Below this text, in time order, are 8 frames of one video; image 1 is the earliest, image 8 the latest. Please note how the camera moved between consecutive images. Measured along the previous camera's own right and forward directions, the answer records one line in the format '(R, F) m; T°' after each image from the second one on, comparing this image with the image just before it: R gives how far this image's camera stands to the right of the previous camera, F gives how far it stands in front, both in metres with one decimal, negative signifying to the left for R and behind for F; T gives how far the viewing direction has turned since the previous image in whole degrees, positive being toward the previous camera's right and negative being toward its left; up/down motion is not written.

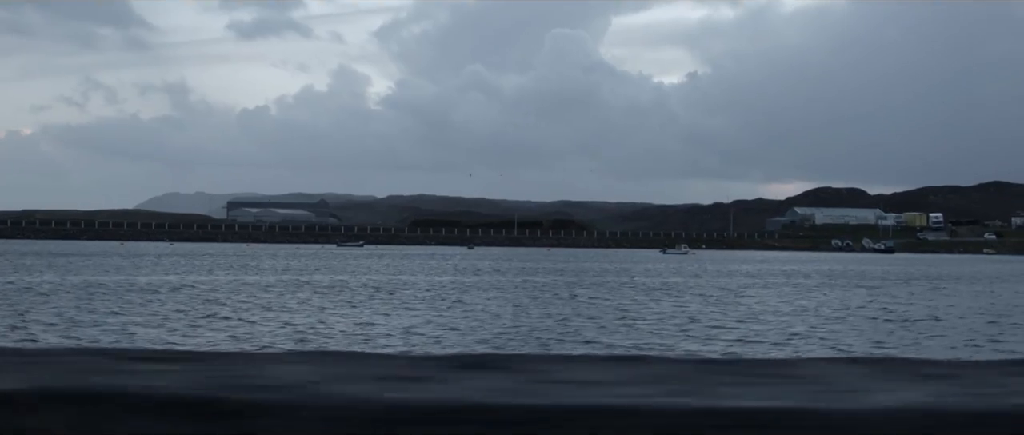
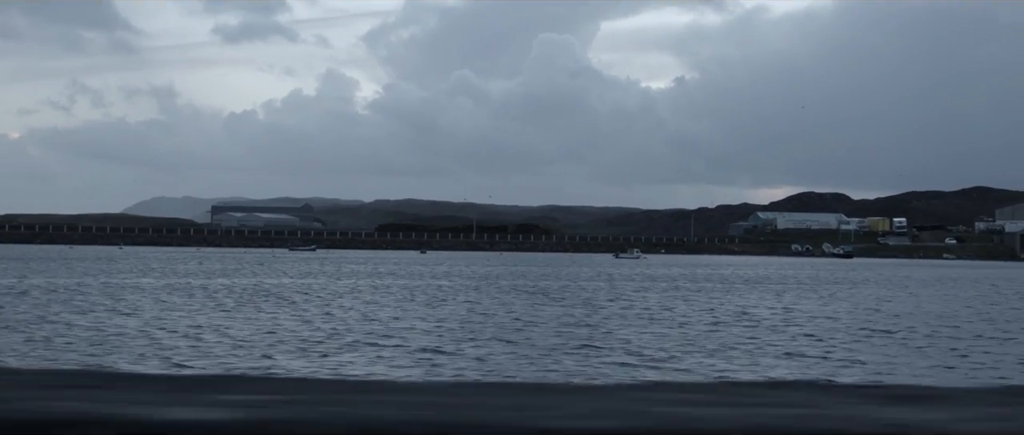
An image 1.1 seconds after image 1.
(+2.4, +0.1) m; +1°
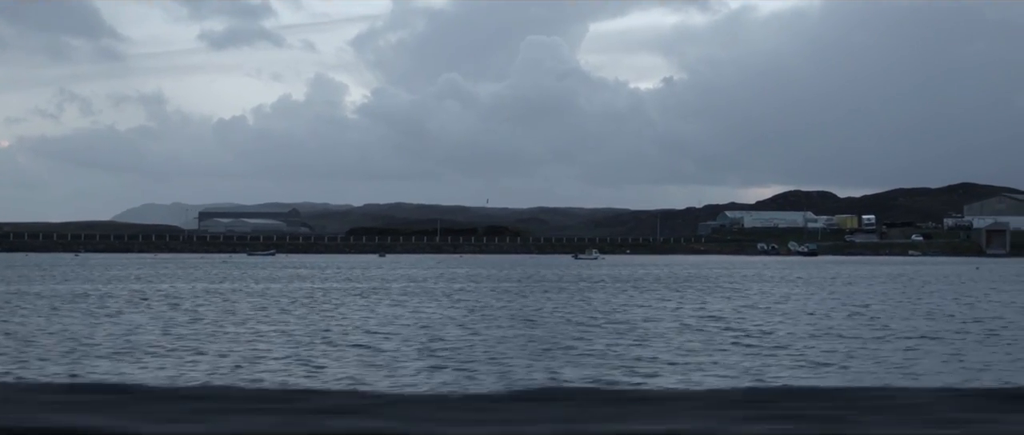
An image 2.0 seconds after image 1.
(+2.2, +0.1) m; 0°
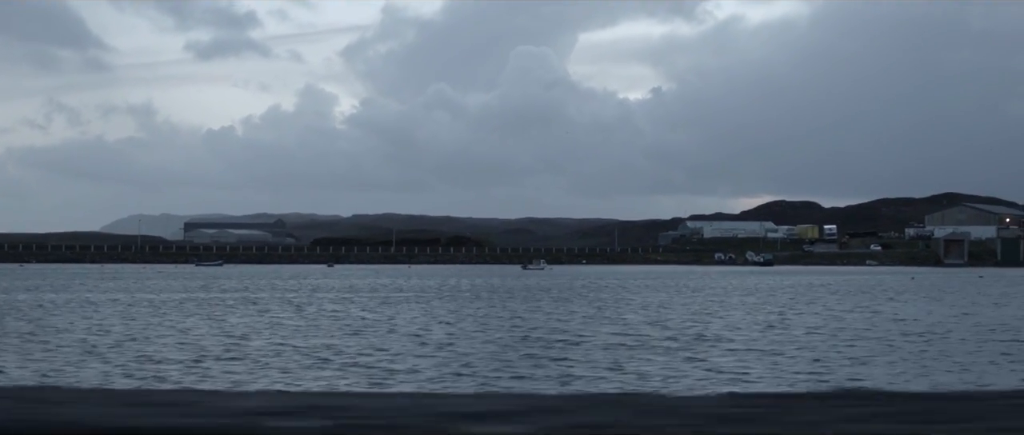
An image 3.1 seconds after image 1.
(+2.8, 0.0) m; +1°
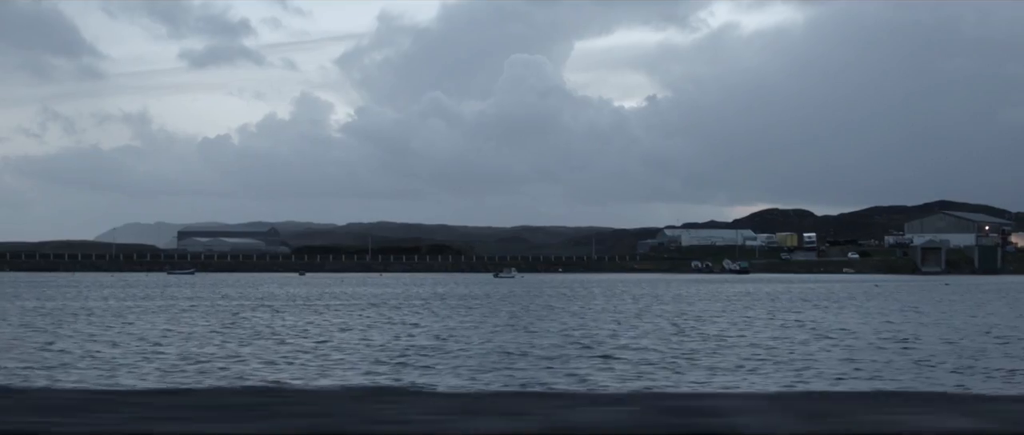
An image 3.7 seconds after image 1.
(+1.6, -0.1) m; 0°
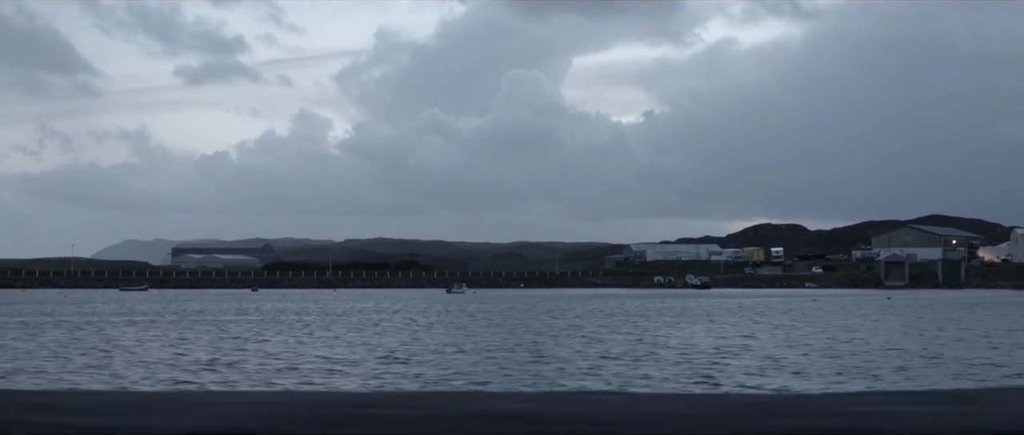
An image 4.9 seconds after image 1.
(+3.1, -0.4) m; 0°
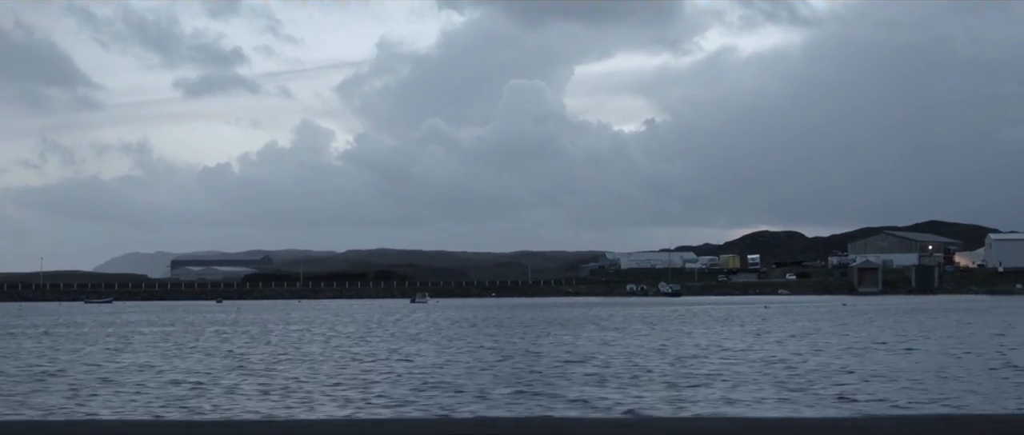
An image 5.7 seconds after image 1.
(+2.6, -0.5) m; 0°
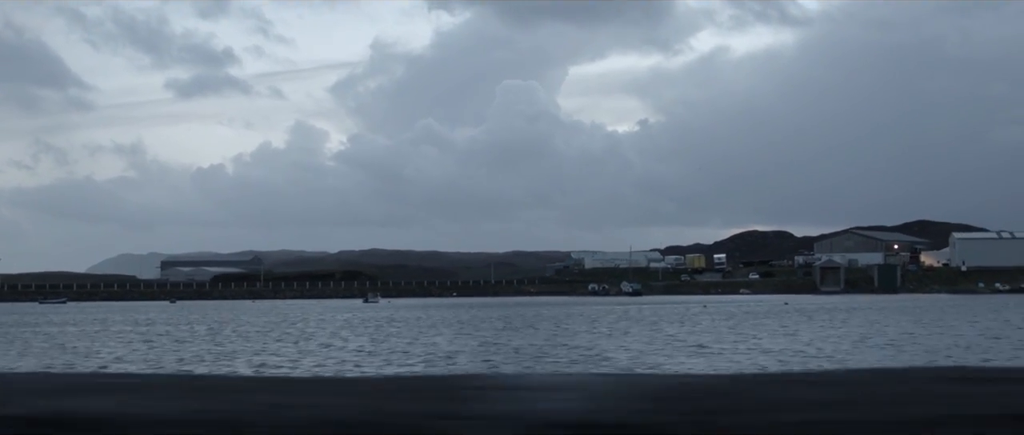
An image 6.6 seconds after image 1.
(+2.8, -0.5) m; 0°
